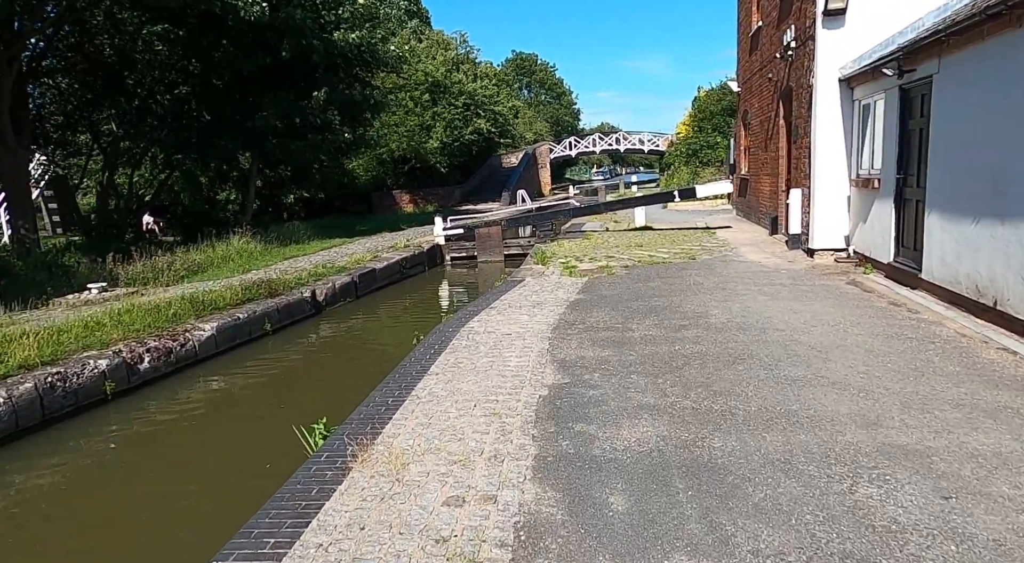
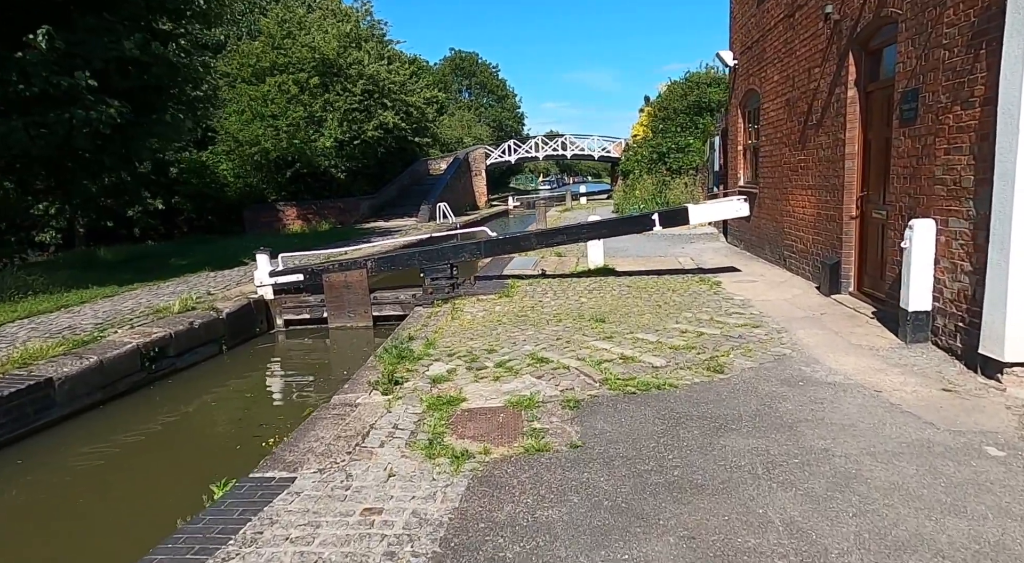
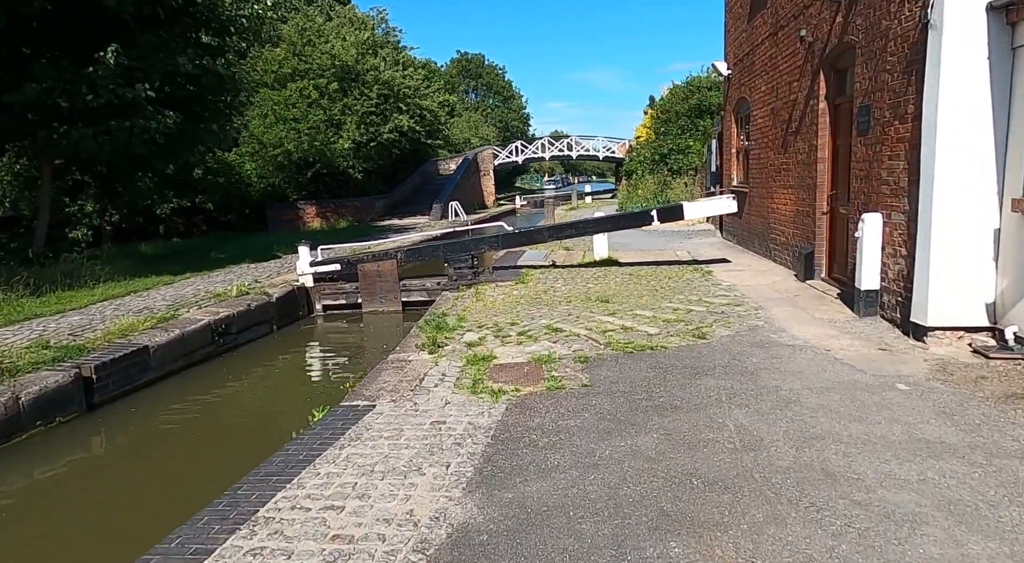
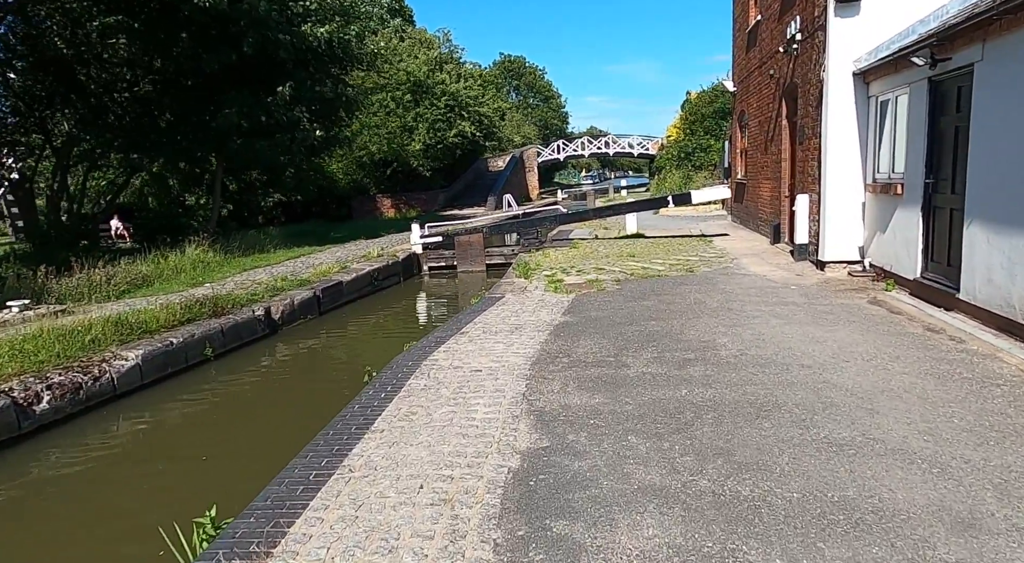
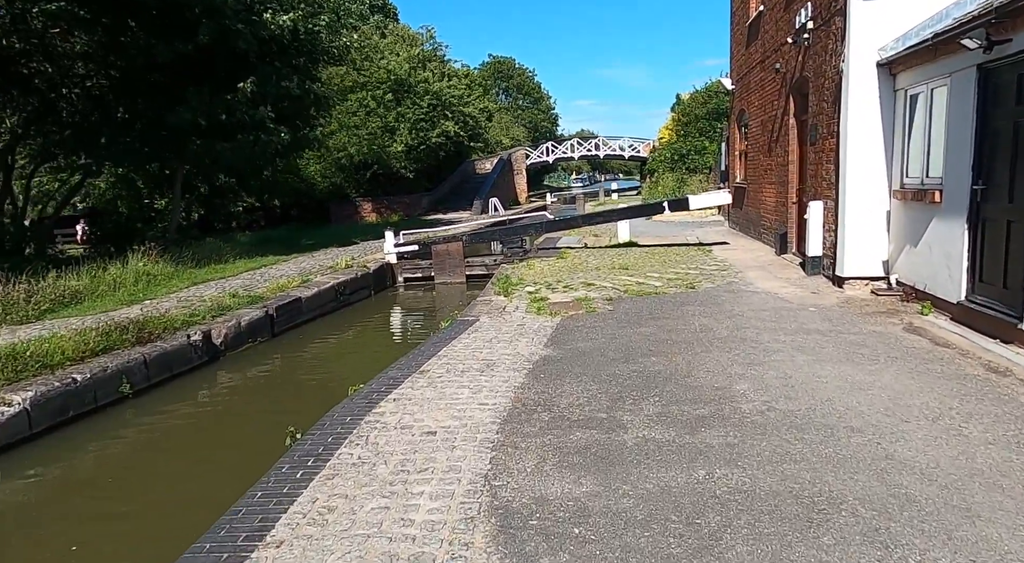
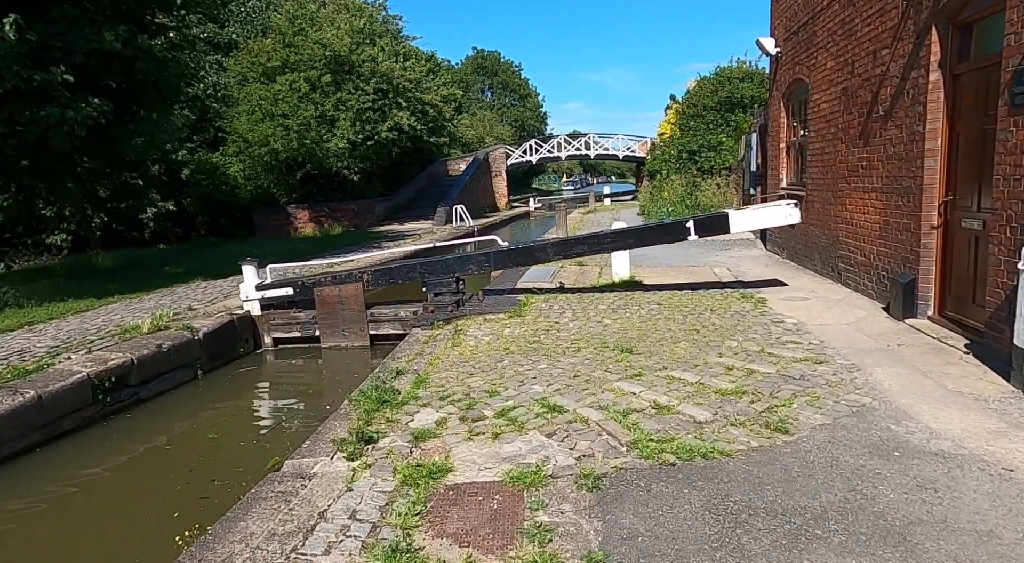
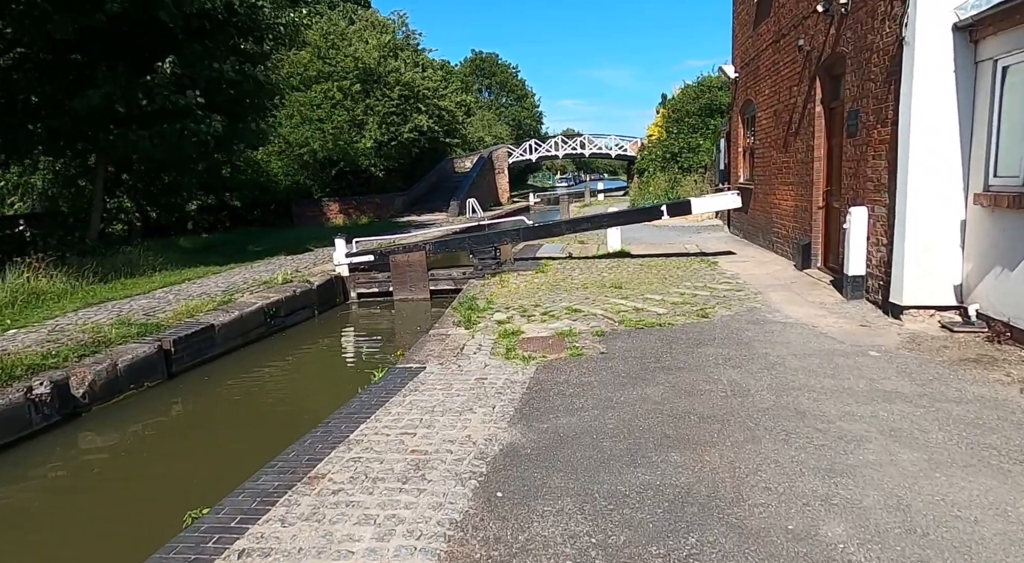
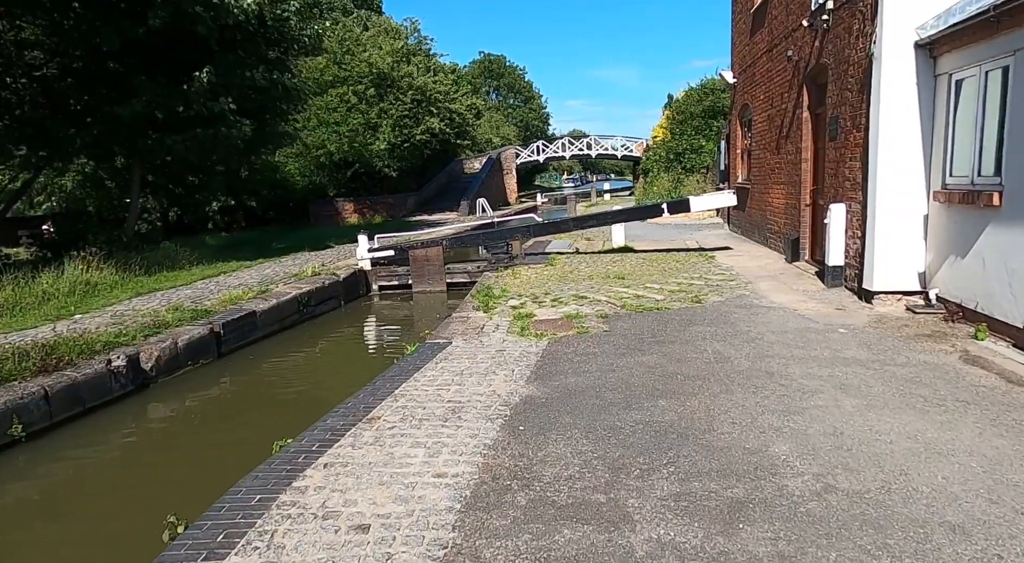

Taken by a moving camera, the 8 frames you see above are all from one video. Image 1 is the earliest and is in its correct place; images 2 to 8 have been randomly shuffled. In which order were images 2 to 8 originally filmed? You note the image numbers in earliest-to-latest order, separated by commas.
4, 5, 8, 7, 3, 2, 6
